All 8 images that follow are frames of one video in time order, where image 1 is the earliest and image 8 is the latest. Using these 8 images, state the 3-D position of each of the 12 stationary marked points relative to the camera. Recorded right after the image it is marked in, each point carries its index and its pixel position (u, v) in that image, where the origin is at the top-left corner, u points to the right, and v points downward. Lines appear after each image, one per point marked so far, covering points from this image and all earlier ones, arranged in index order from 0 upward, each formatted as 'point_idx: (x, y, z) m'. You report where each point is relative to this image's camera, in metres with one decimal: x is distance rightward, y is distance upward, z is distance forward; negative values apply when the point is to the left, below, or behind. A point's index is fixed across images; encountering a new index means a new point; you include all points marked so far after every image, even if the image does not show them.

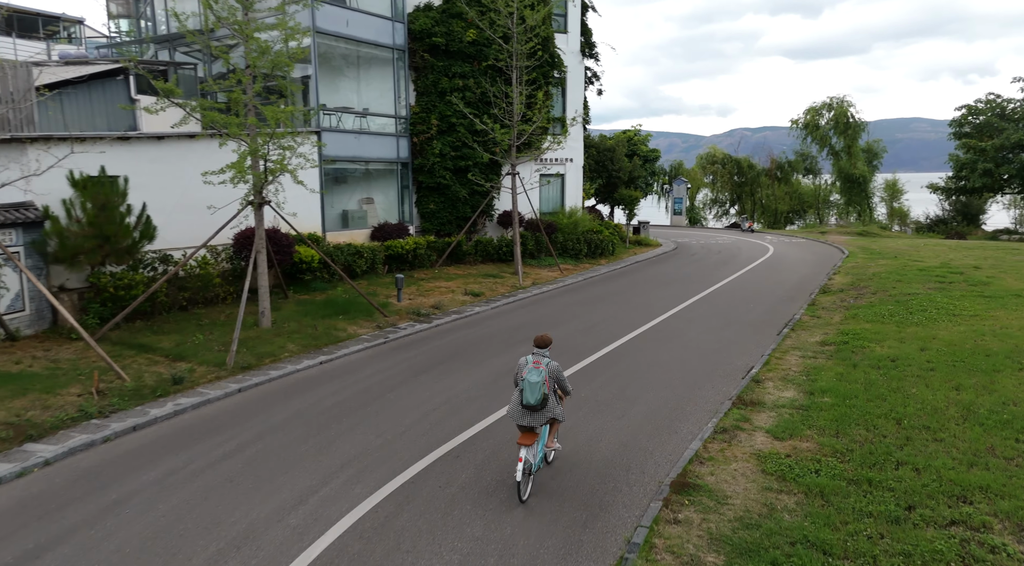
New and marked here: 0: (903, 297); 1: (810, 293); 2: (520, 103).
0: (+8.8, -0.3, +15.5) m
1: (+7.5, -0.2, +17.3) m
2: (+0.2, +4.8, +18.6) m
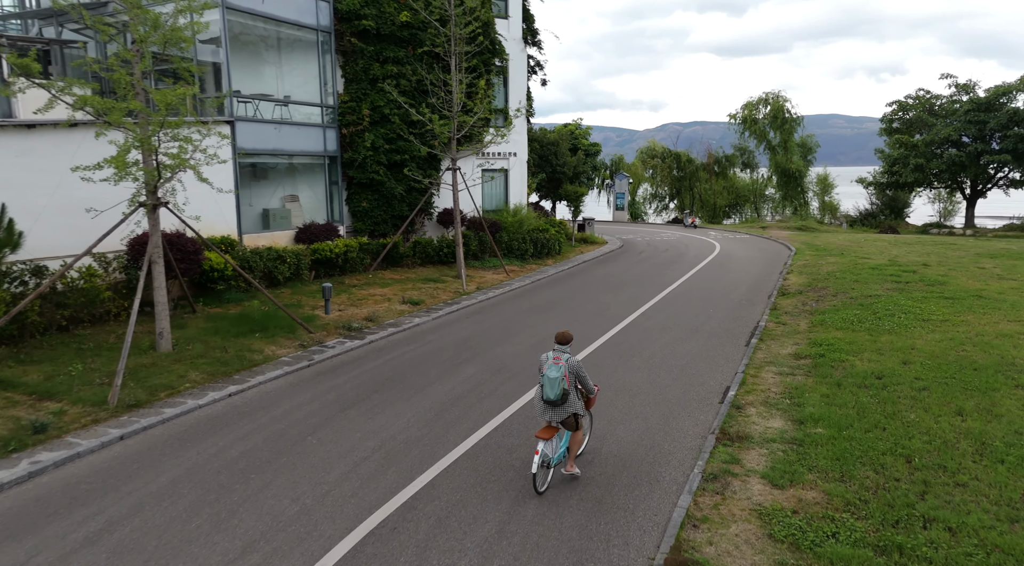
0: (+7.6, -0.4, +14.8) m
1: (+6.2, -0.3, +16.4) m
2: (-1.3, +4.7, +17.1) m
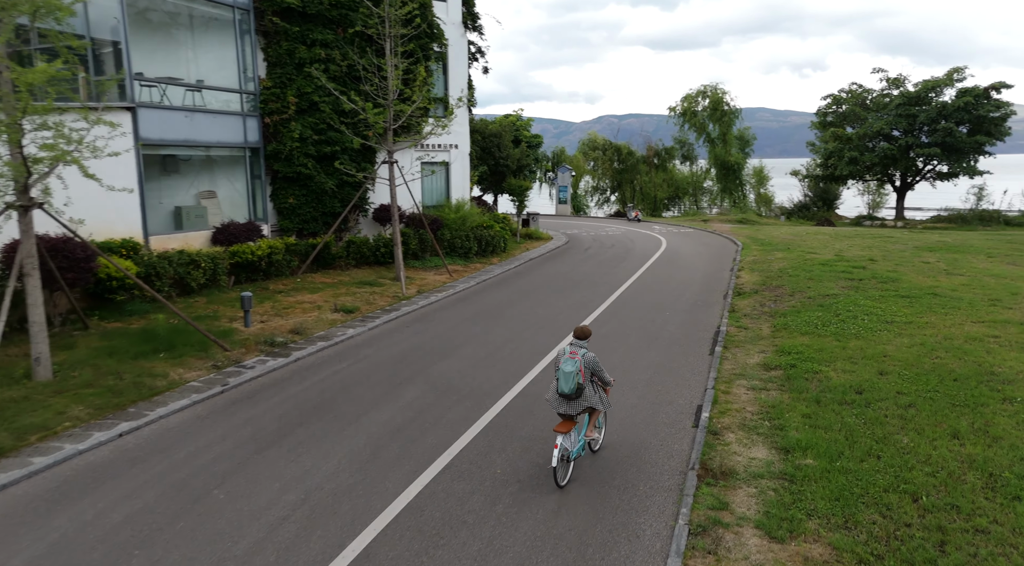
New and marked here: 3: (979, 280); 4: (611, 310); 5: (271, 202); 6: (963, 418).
0: (+6.5, -0.4, +14.3) m
1: (+4.9, -0.3, +15.8) m
2: (-2.6, +4.6, +15.7) m
3: (+11.3, +0.1, +16.7) m
4: (+2.1, -0.6, +14.4) m
5: (-5.7, +1.9, +16.5) m
6: (+5.0, -1.5, +7.7) m
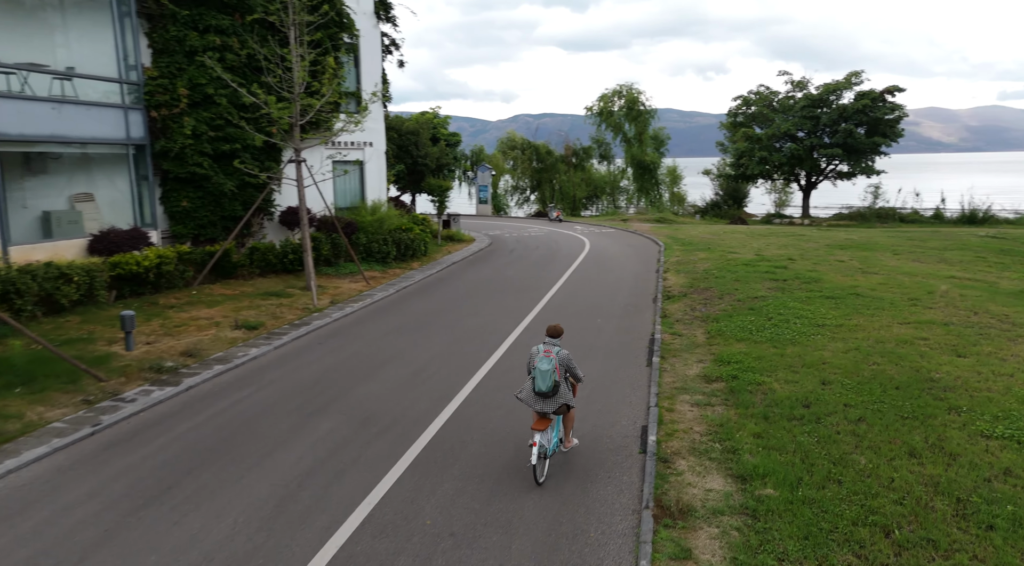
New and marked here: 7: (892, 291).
0: (+5.0, -0.4, +14.1) m
1: (+3.2, -0.3, +15.3) m
2: (-4.4, +4.4, +14.4) m
3: (+9.4, +0.1, +17.0) m
4: (+0.6, -0.7, +13.7) m
5: (-7.5, +1.7, +14.8) m
6: (+4.3, -1.6, +7.4) m
7: (+8.3, -0.2, +15.1) m
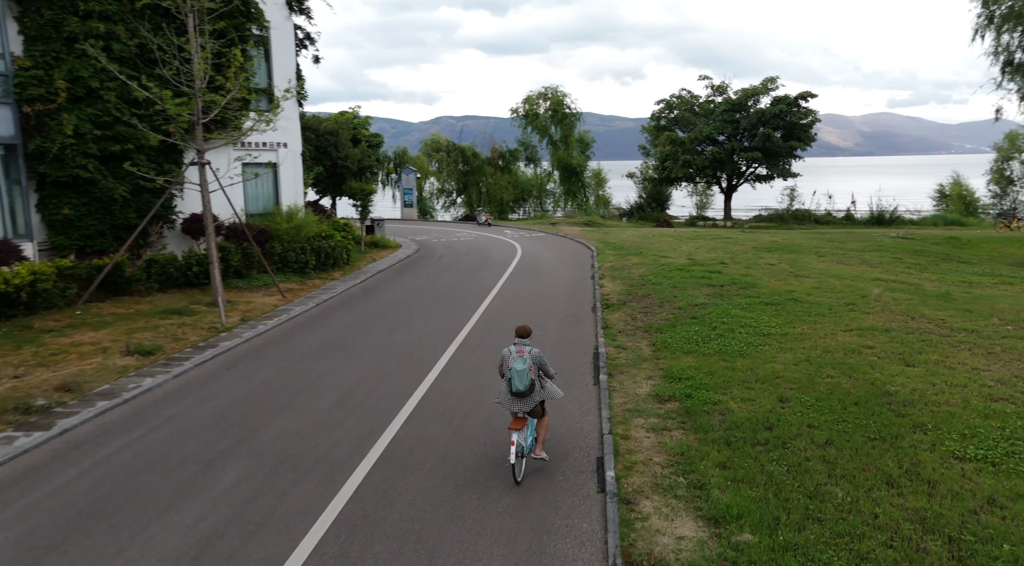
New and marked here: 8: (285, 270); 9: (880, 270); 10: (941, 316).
0: (+3.6, -0.5, +13.6) m
1: (+1.7, -0.5, +14.7) m
2: (-5.7, +4.1, +12.9) m
3: (+7.8, 0.0, +17.0) m
4: (-0.7, -0.9, +12.7) m
5: (-8.8, +1.3, +13.0) m
6: (+3.7, -1.7, +6.9) m
7: (+6.8, -0.3, +15.0) m
8: (-5.7, +0.3, +17.3) m
9: (+10.5, +0.4, +19.6) m
10: (+7.9, -0.6, +12.7) m
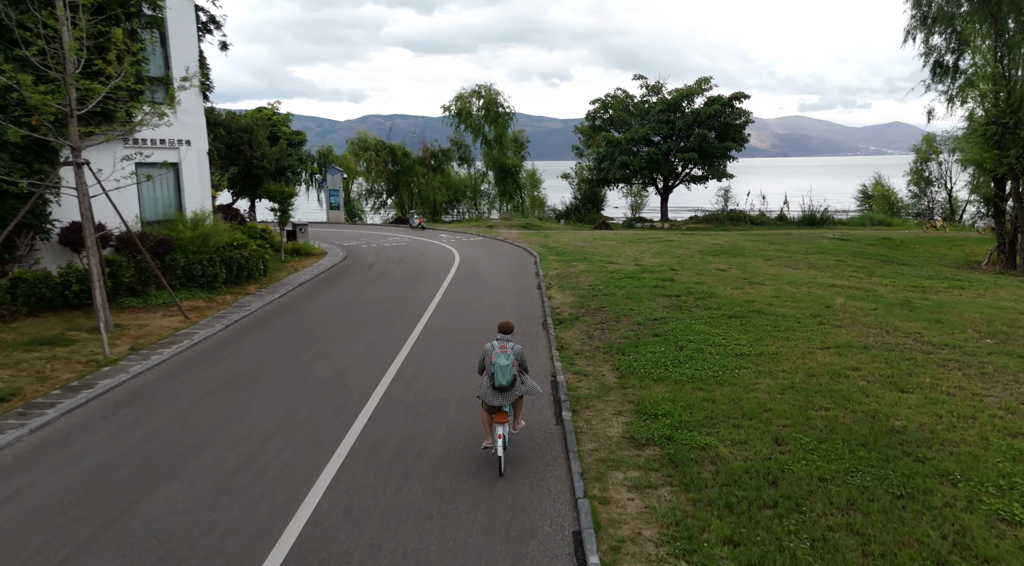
0: (+2.6, -0.8, +12.3) m
1: (+0.6, -0.8, +13.2) m
2: (-6.7, +3.8, +10.7) m
3: (+6.4, -0.1, +16.2) m
4: (-1.6, -1.2, +11.1) m
5: (-9.8, +0.9, +10.5) m
6: (+3.3, -1.9, +5.6) m
7: (+5.7, -0.5, +14.1) m
8: (-7.1, 0.0, +15.2) m
9: (+8.8, +0.2, +19.0) m
10: (+6.9, -0.8, +11.9) m
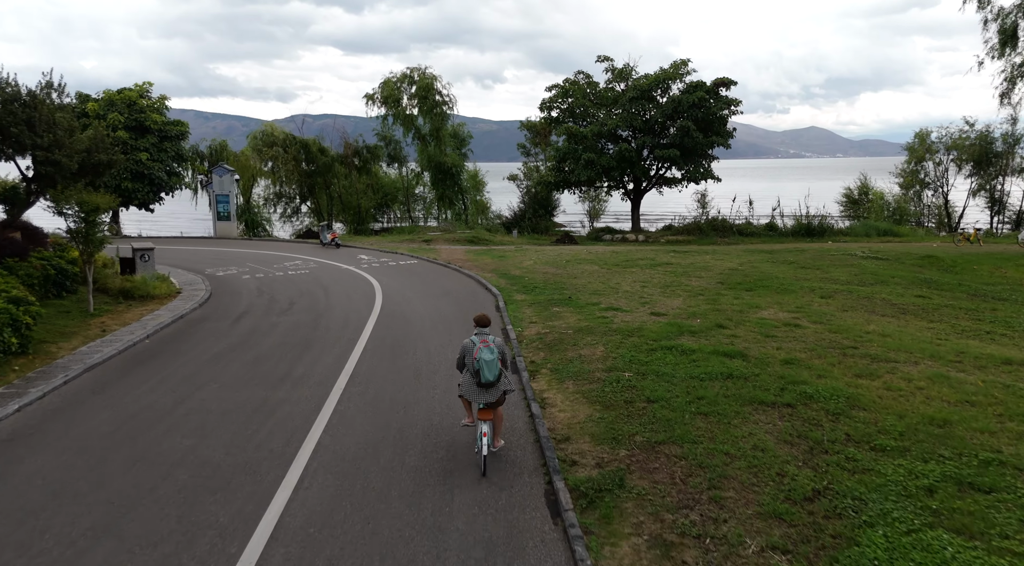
0: (+2.4, -1.9, +5.0) m
1: (+0.3, -1.9, +5.7) m
2: (-6.8, +2.5, +2.6) m
3: (+5.8, -1.2, +9.2) m
4: (-1.6, -2.4, +3.4) m
5: (-9.8, -0.4, +2.1) m
6: (+3.8, -3.0, -1.6) m
7: (+5.3, -1.6, +7.0) m
8: (-7.5, -1.3, +6.9) m
9: (+7.9, -0.8, +12.3) m
10: (+6.8, -1.8, +5.0) m
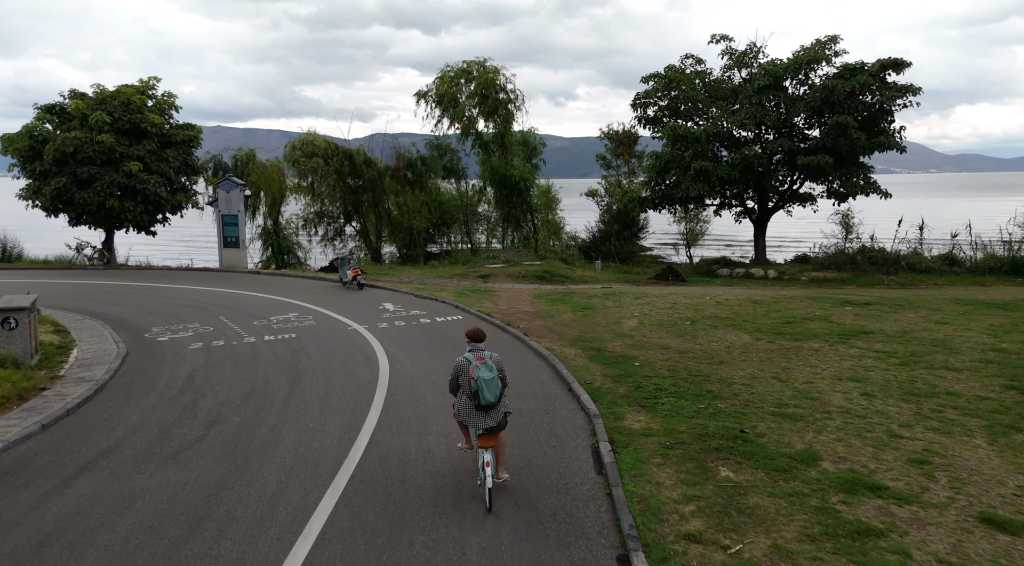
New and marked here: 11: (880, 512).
0: (+2.6, -3.0, -3.0) m
1: (+0.6, -3.0, -2.1) m
2: (-6.7, +1.6, -4.4) m
3: (+6.4, -2.5, +0.9) m
4: (-1.6, -3.4, -4.2) m
5: (-9.8, -1.2, -4.6) m
6: (+3.3, -4.0, -9.7) m
7: (+5.7, -2.7, -1.2) m
8: (-7.0, -2.3, 0.0) m
9: (+8.8, -2.2, +3.7) m
10: (+6.9, -3.0, -3.5) m
11: (+3.0, -1.8, +5.6) m
